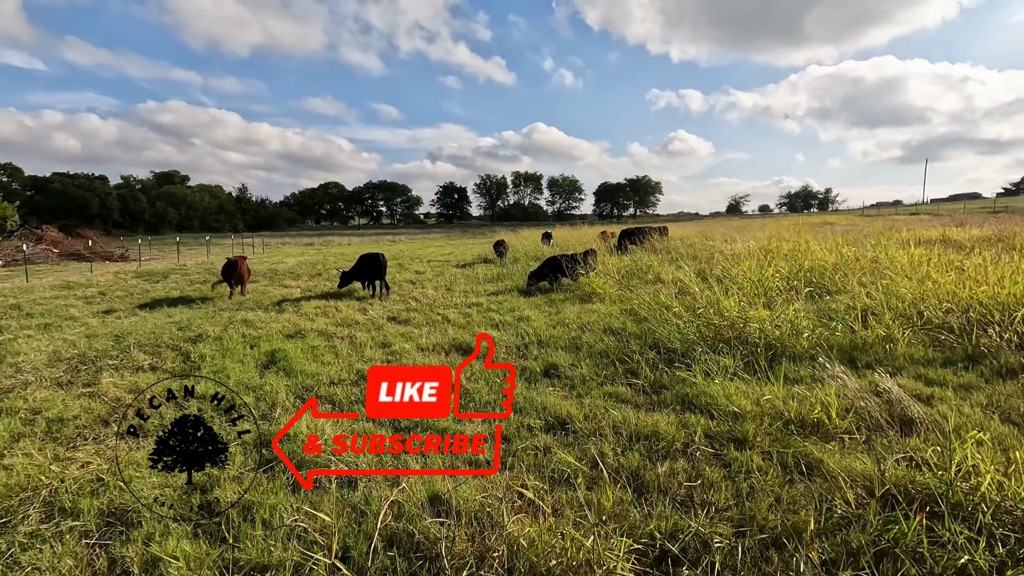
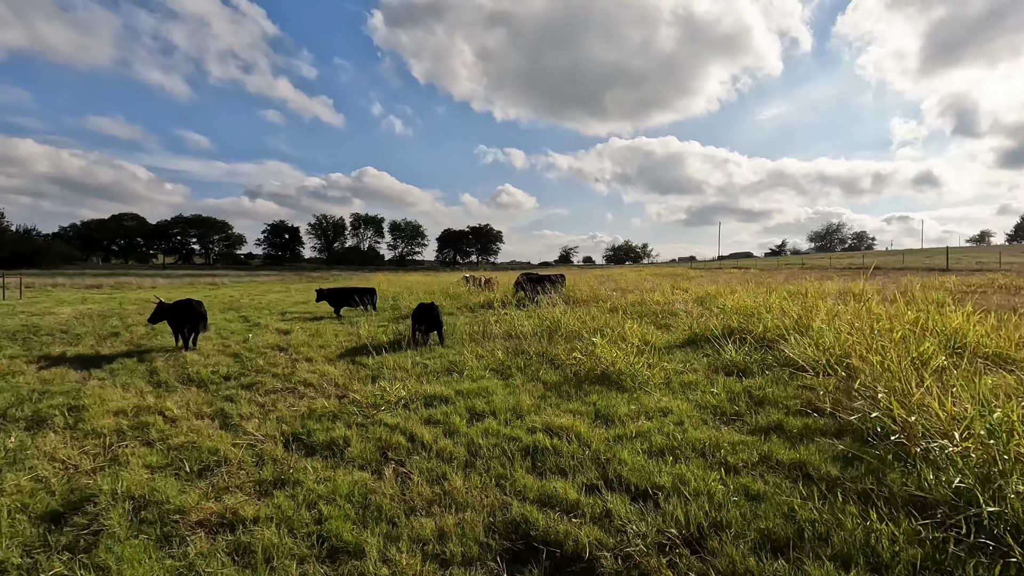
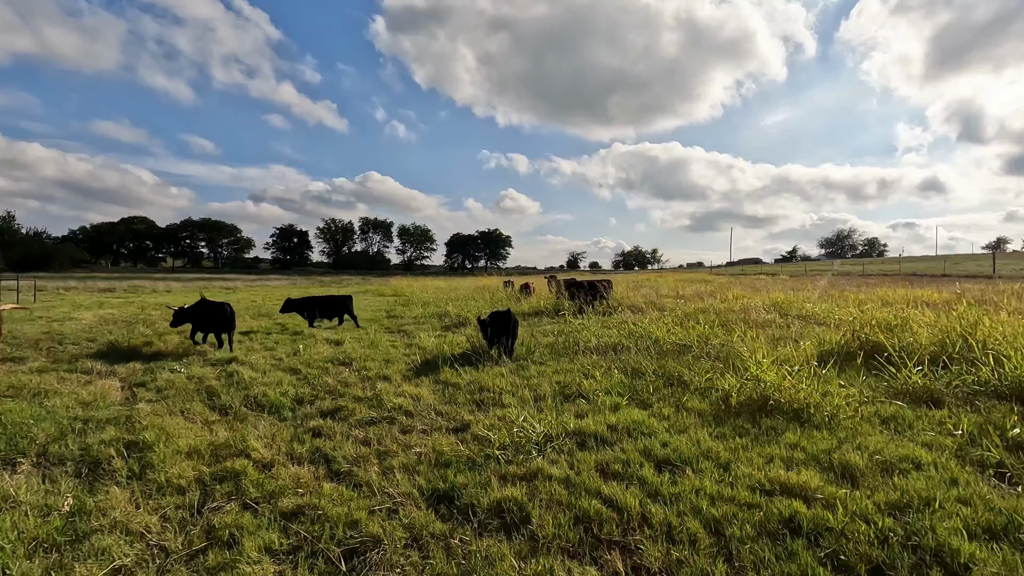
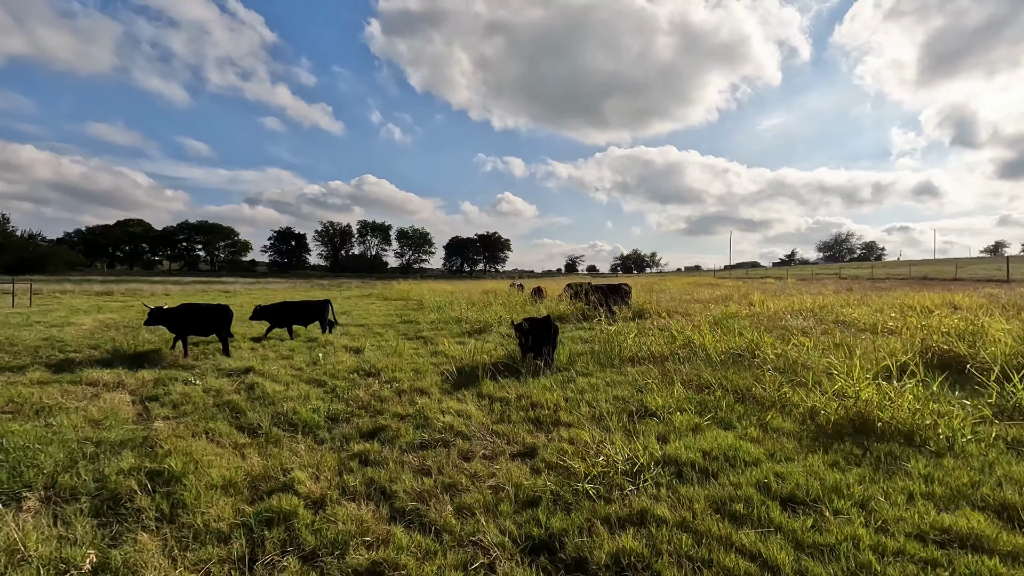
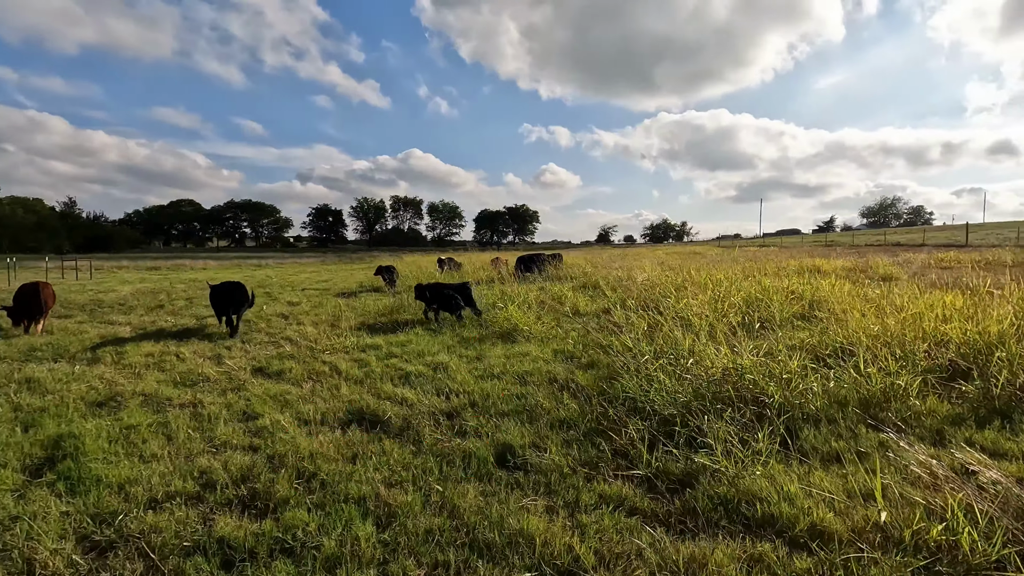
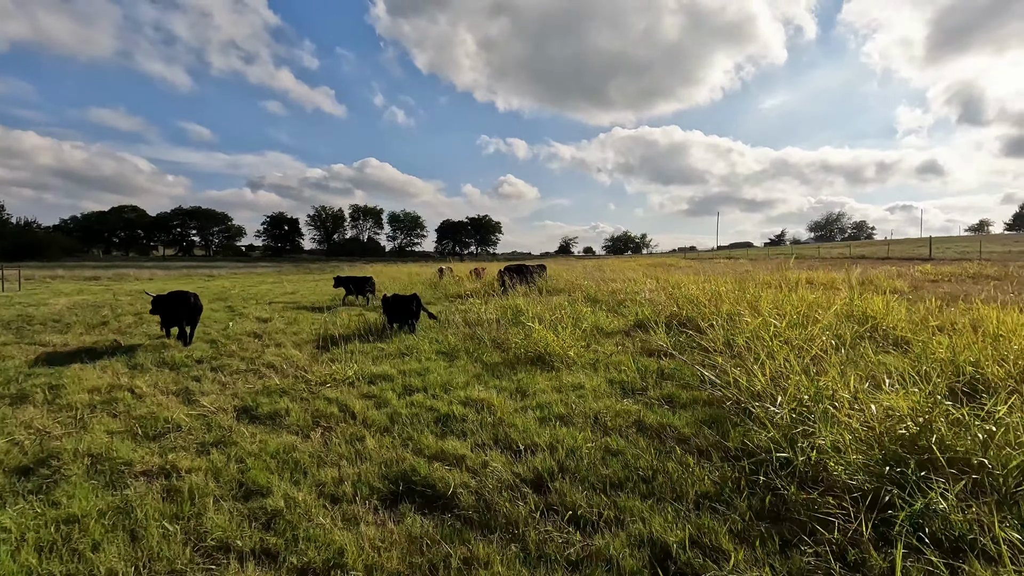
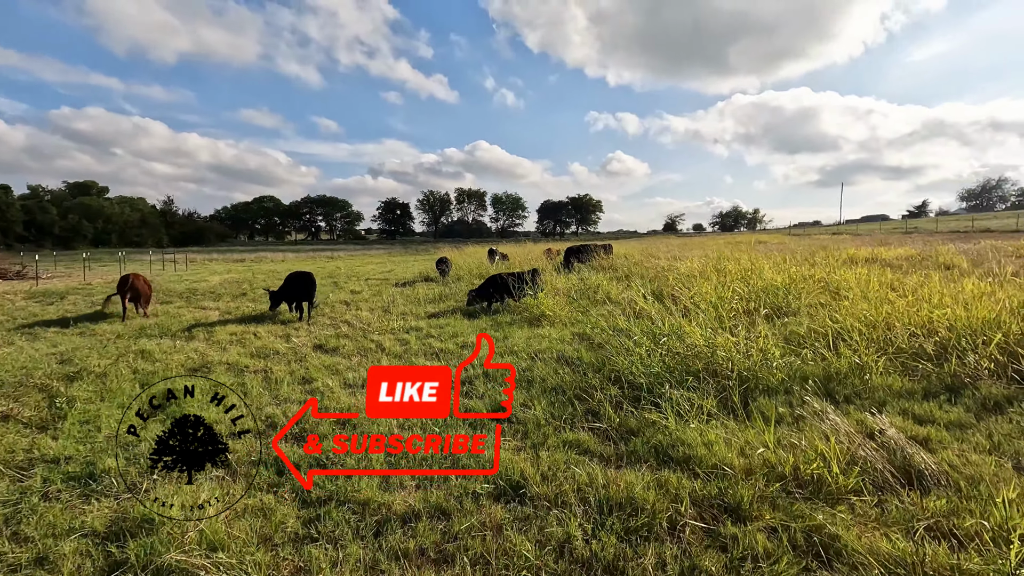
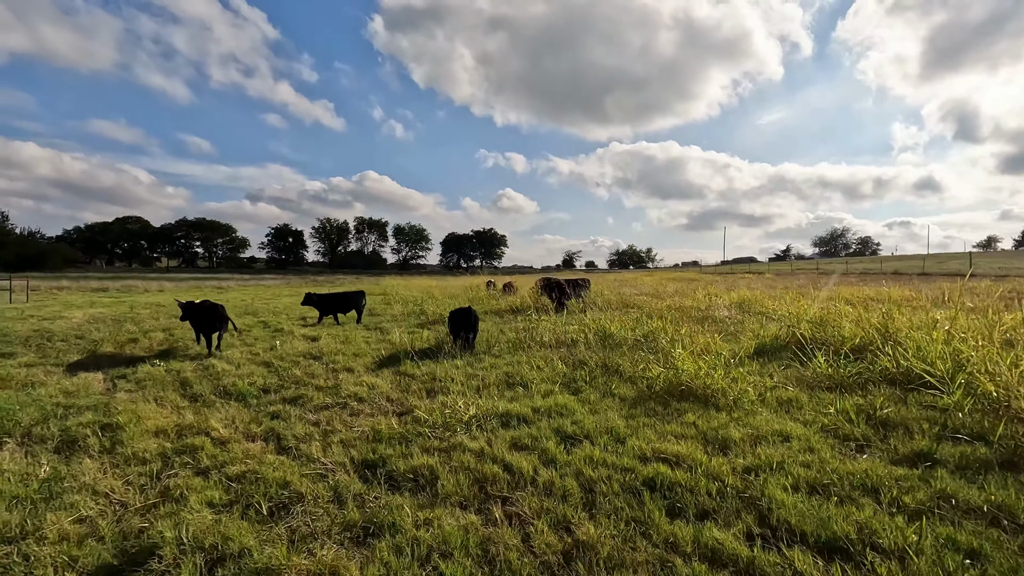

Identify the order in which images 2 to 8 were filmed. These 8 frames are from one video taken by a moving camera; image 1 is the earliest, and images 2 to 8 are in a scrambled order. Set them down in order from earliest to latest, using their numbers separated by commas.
7, 5, 6, 2, 8, 3, 4
